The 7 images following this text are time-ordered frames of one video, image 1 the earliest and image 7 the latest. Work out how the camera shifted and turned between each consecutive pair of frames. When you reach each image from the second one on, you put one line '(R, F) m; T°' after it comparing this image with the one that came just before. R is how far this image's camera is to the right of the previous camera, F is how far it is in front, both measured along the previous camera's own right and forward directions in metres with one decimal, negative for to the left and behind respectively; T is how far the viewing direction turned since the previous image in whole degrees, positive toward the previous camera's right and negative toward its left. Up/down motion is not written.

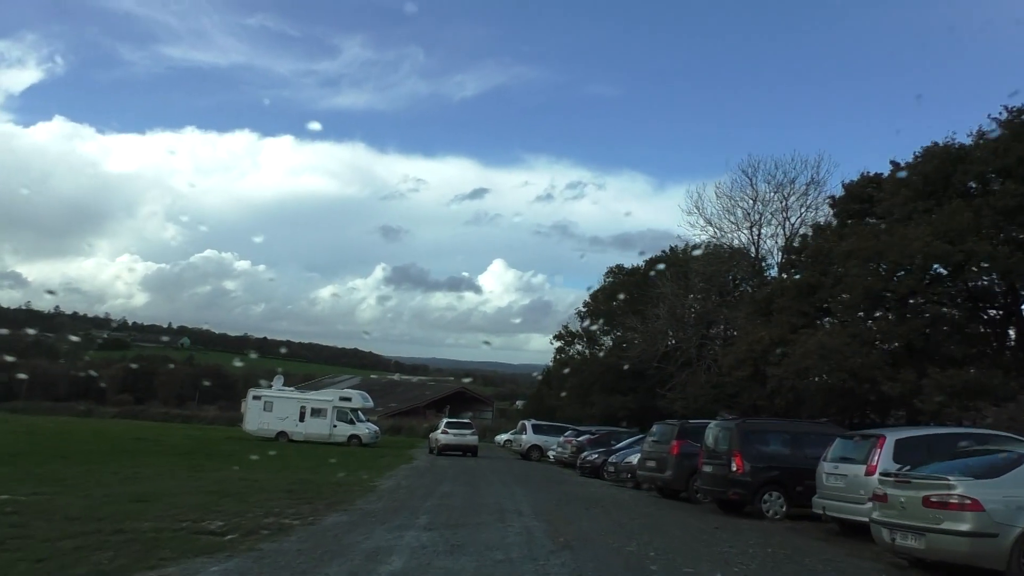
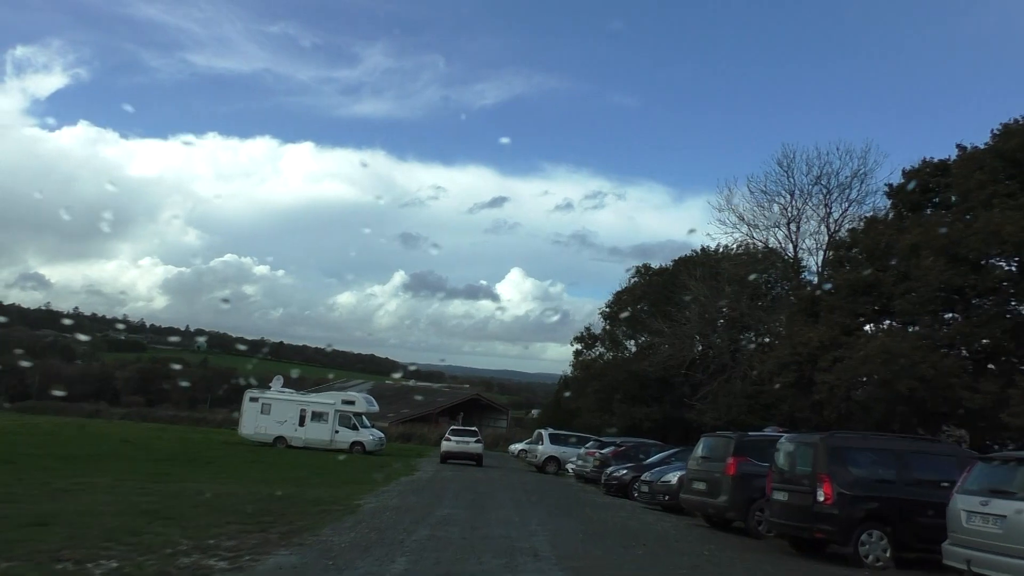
(0.0, +2.8) m; -1°
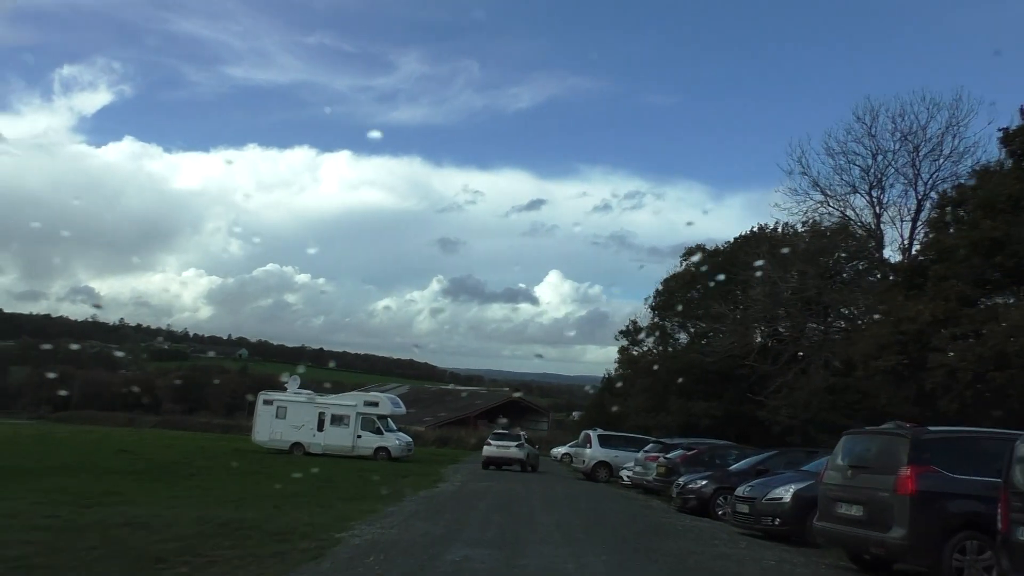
(0.0, +4.0) m; -3°
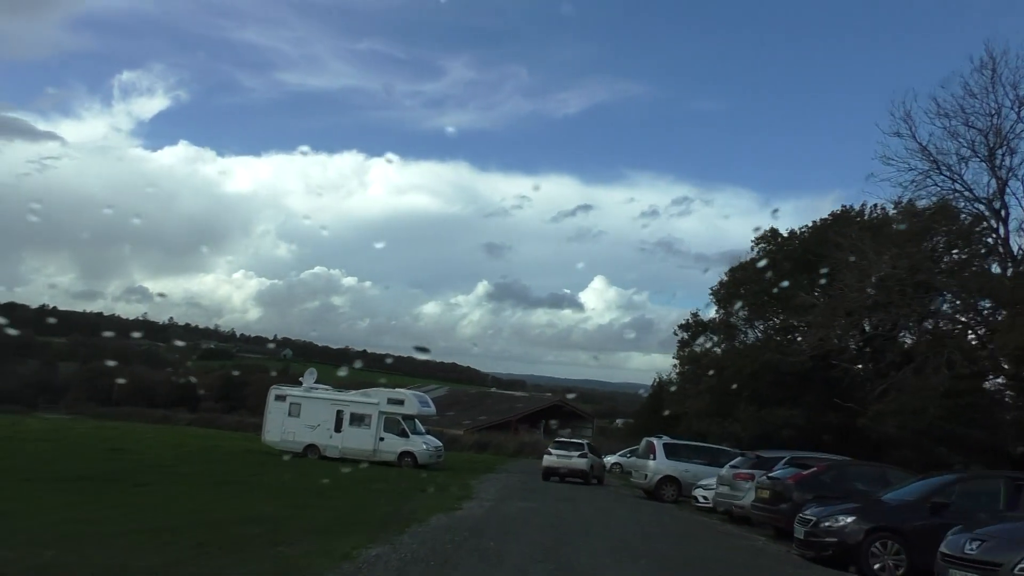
(-0.1, +4.3) m; -3°
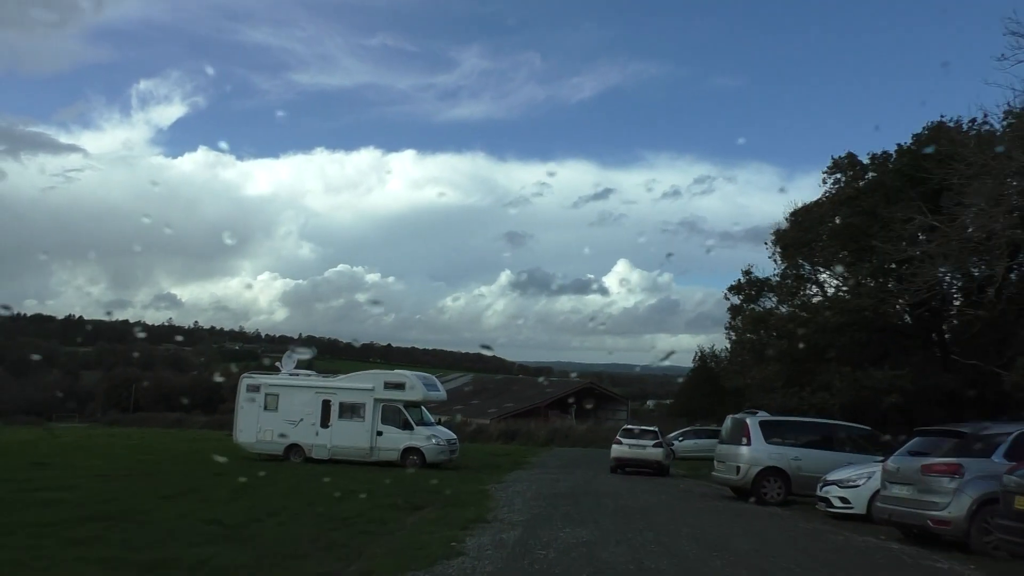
(0.0, +5.9) m; -2°
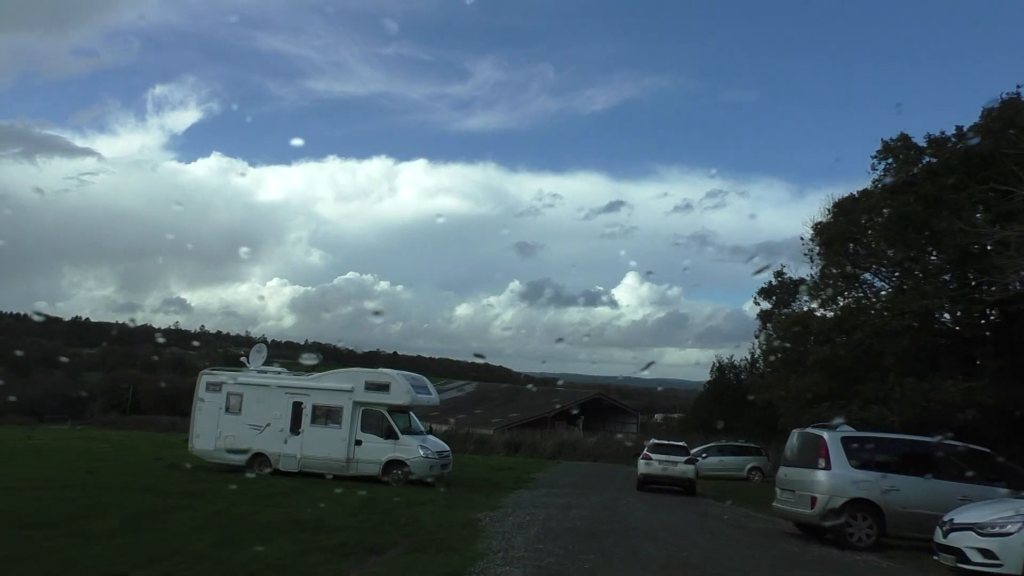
(+0.1, +3.4) m; -1°
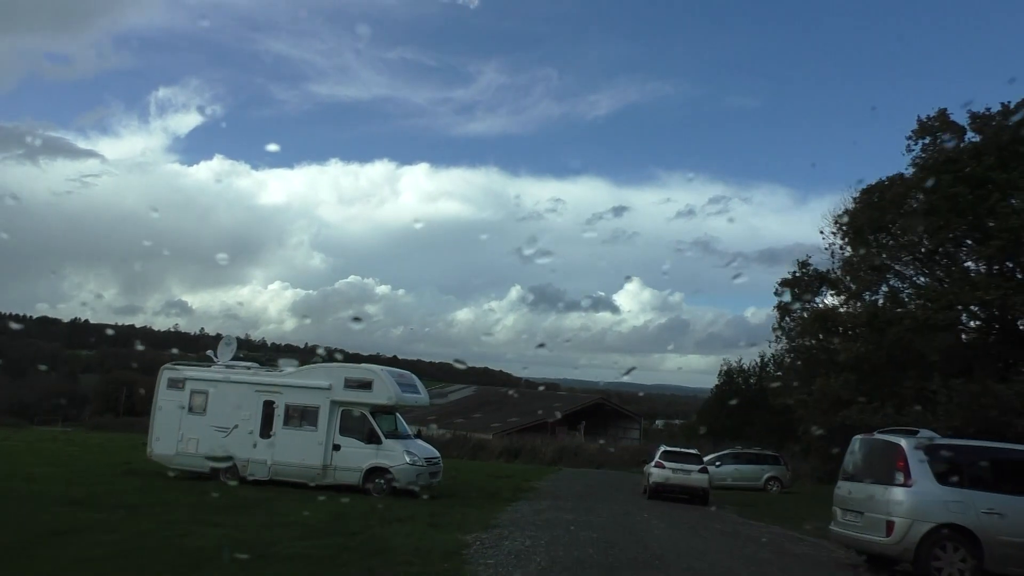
(0.0, +2.2) m; 0°
